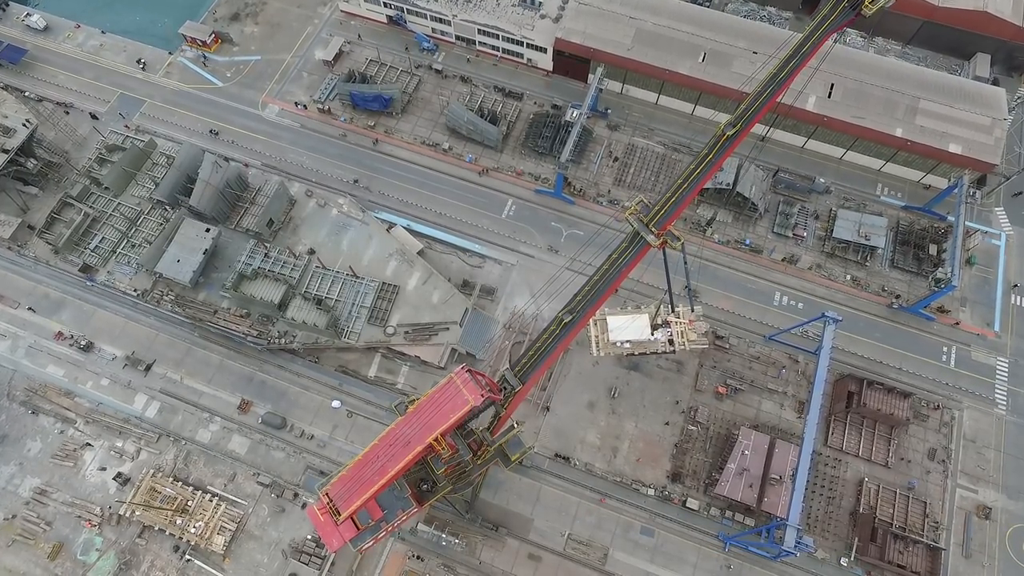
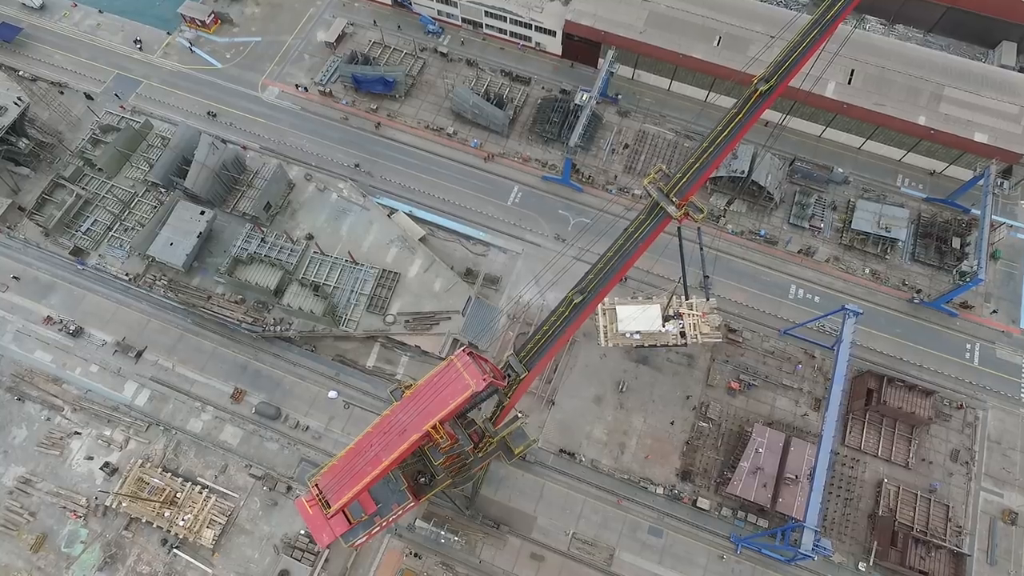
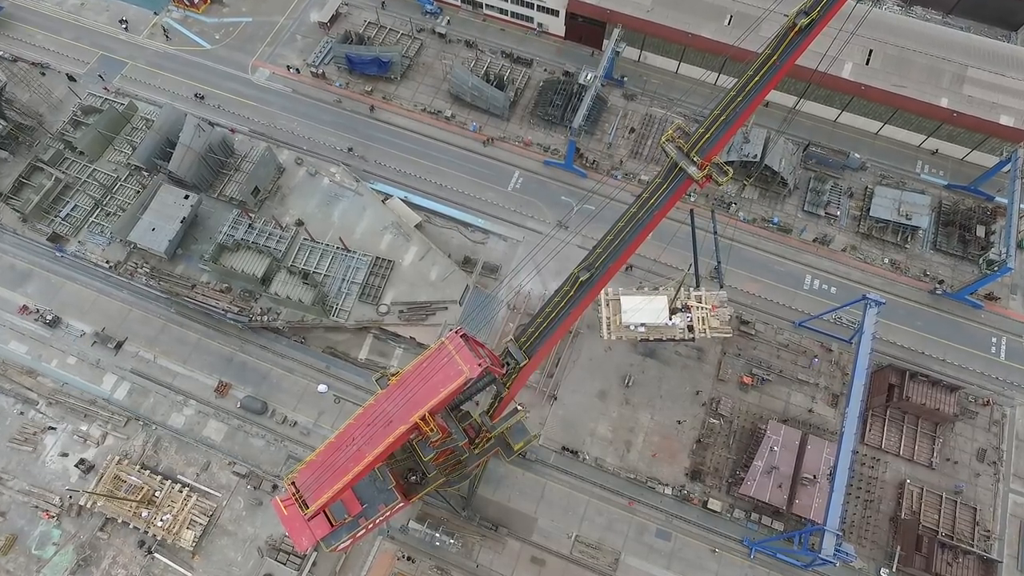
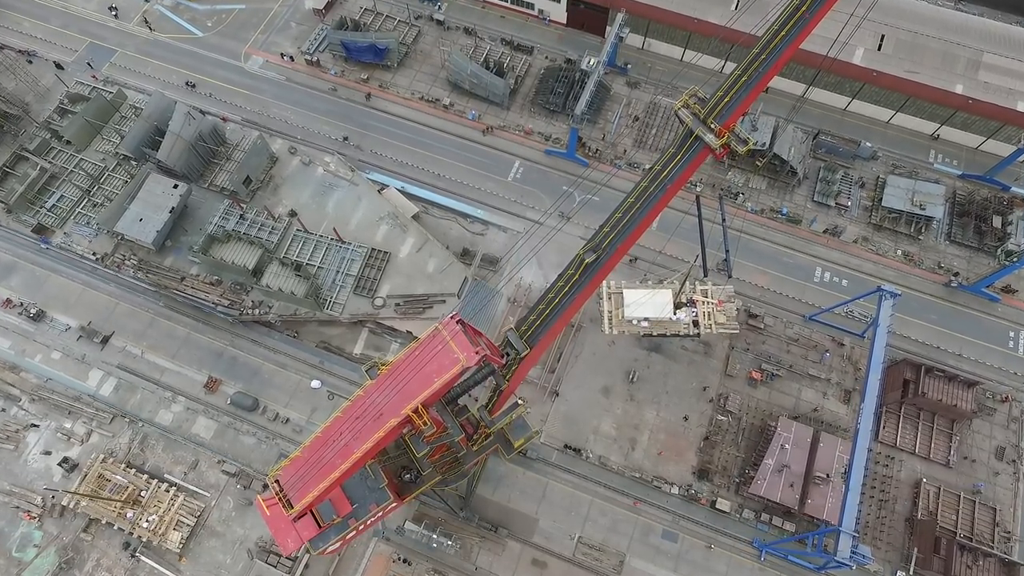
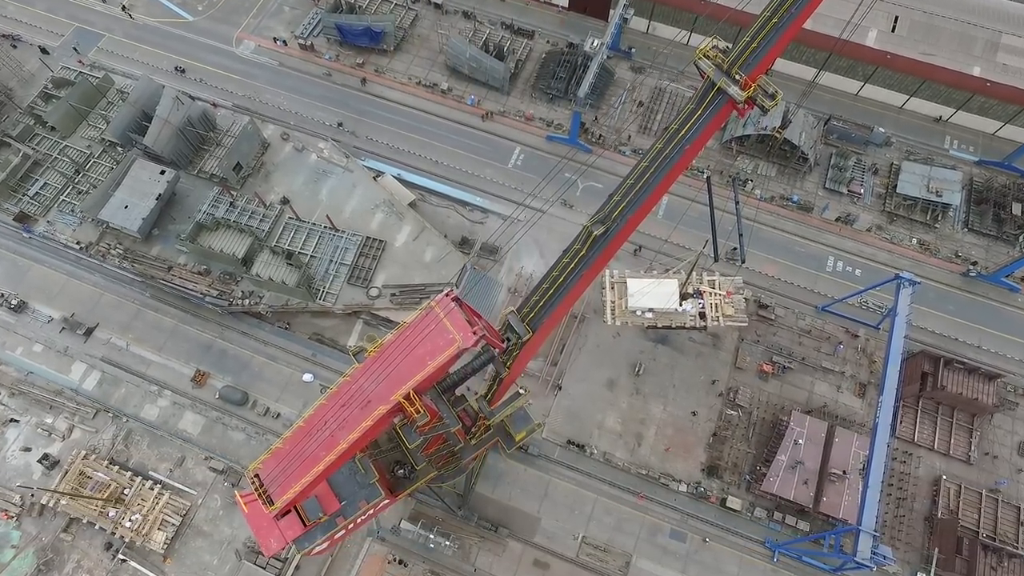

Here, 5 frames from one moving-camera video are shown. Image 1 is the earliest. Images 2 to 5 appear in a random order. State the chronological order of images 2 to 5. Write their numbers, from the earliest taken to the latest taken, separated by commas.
2, 3, 4, 5
